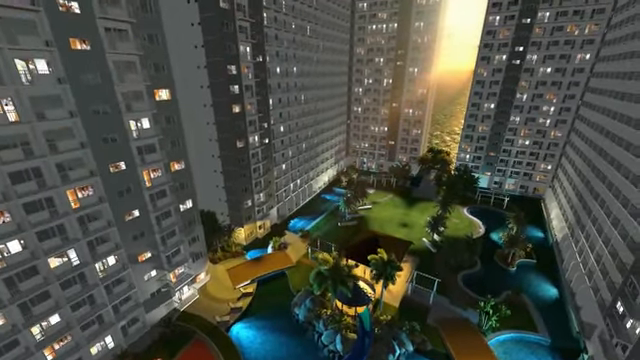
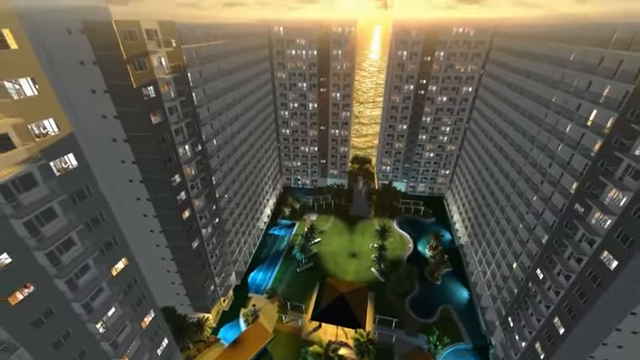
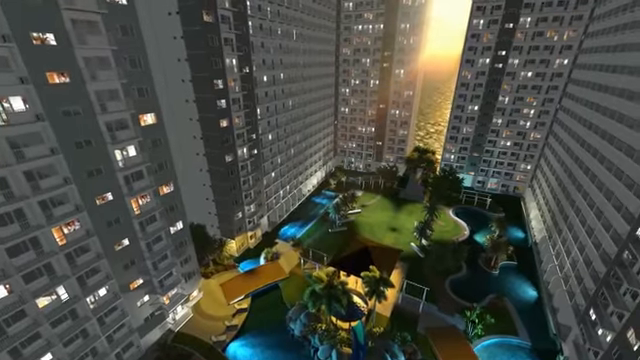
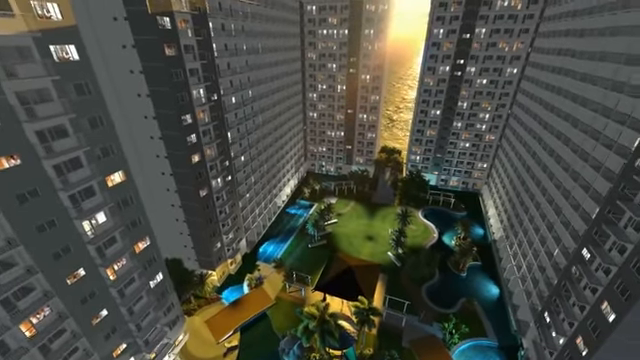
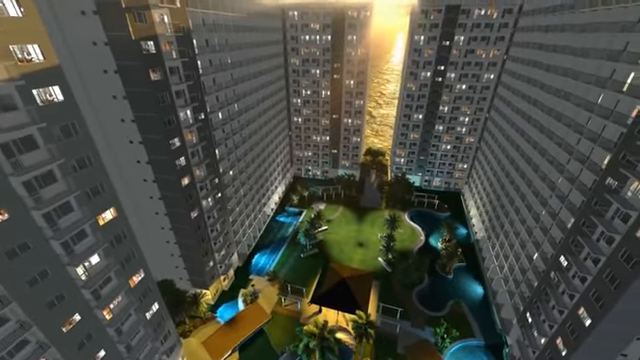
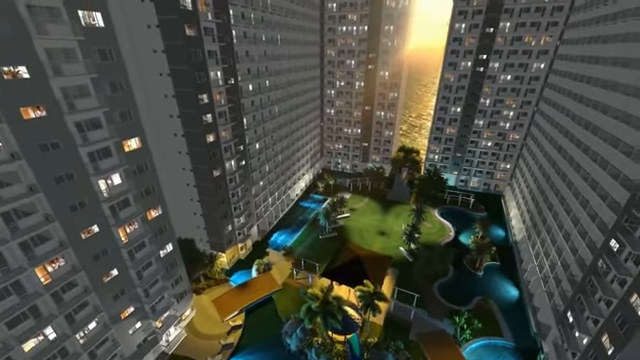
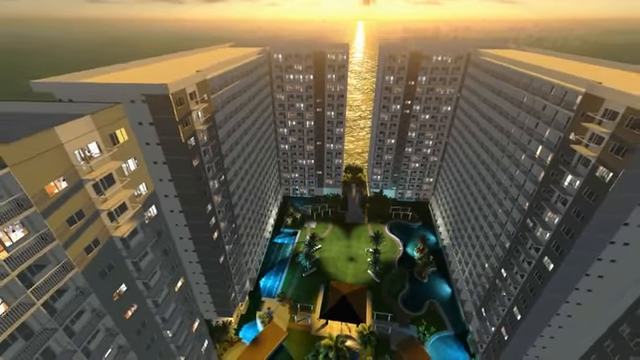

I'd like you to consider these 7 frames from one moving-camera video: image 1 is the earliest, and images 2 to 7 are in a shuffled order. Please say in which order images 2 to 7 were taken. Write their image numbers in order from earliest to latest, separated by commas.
3, 6, 4, 5, 2, 7
